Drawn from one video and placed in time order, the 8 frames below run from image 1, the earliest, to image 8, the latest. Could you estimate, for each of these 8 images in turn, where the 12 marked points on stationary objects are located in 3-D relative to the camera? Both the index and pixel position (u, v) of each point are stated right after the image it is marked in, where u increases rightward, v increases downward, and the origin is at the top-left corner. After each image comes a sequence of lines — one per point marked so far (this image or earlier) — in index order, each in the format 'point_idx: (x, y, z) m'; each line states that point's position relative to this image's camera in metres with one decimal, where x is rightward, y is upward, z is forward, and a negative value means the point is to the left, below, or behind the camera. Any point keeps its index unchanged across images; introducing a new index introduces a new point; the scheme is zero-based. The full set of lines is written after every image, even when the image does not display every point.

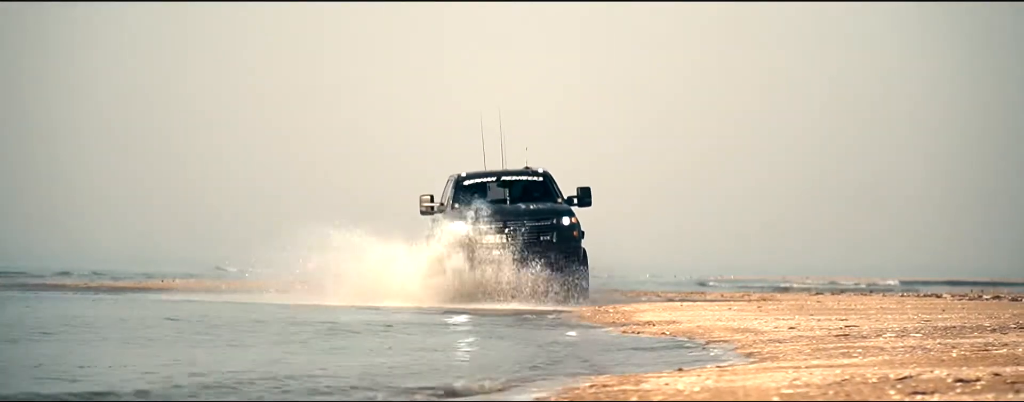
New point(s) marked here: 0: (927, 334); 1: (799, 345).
0: (+4.9, -1.5, +16.8) m
1: (+3.2, -1.6, +16.0) m
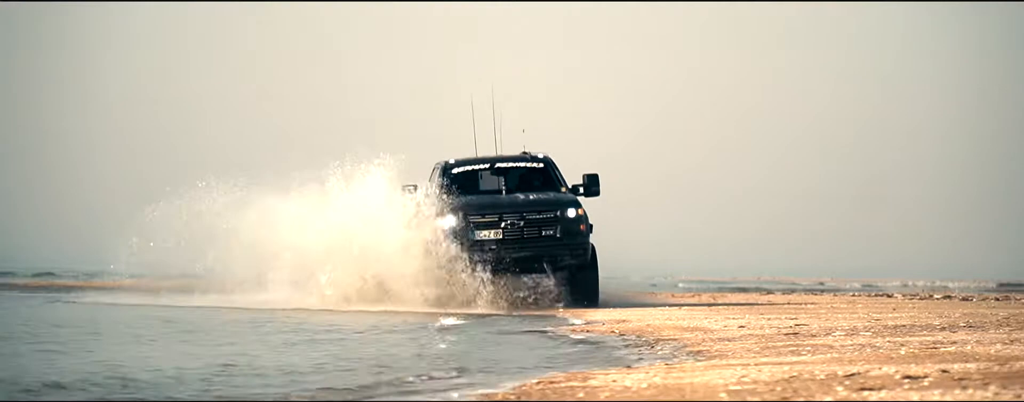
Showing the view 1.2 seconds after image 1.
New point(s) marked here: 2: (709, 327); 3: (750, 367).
0: (+4.4, -1.6, +17.3) m
1: (+2.7, -1.6, +16.5) m
2: (+2.3, -1.5, +17.1) m
3: (+2.6, -1.8, +15.7) m
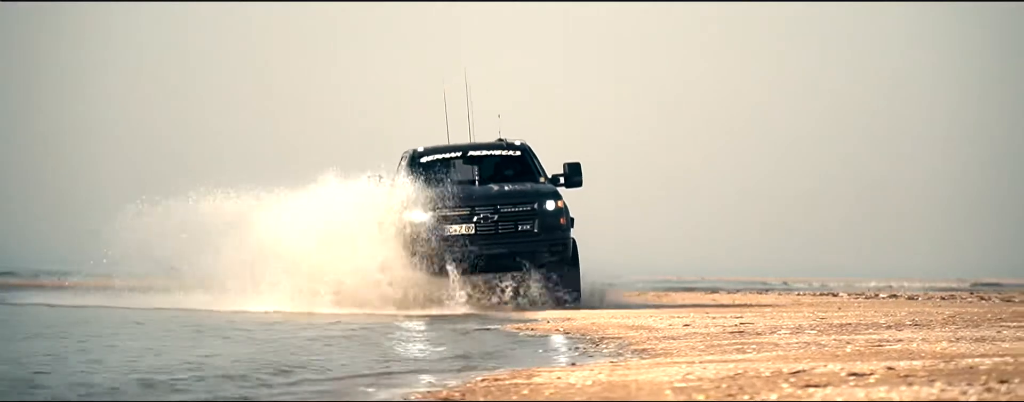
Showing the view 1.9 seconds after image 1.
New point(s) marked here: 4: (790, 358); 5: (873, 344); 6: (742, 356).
0: (+3.8, -1.6, +17.8) m
1: (+2.1, -1.7, +17.0) m
2: (+1.7, -1.5, +17.6) m
3: (+2.0, -1.8, +16.2) m
4: (+3.2, -1.8, +16.7) m
5: (+4.4, -1.7, +17.4) m
6: (+2.7, -1.8, +16.6) m
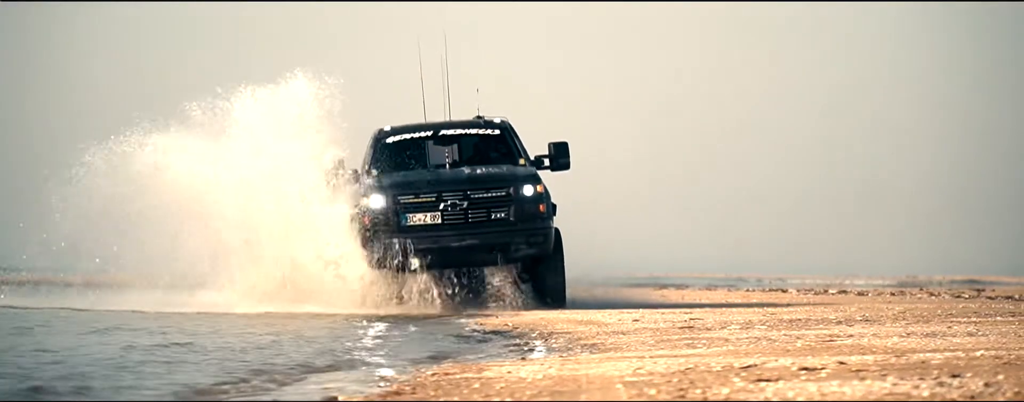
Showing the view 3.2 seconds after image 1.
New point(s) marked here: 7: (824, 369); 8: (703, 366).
0: (+3.3, -1.6, +18.2) m
1: (+1.6, -1.6, +17.4) m
2: (+1.2, -1.5, +18.0) m
3: (+1.5, -1.8, +16.6) m
4: (+2.7, -1.8, +17.1) m
5: (+3.8, -1.7, +17.8) m
6: (+2.1, -1.8, +17.0) m
7: (+3.5, -1.9, +16.5) m
8: (+2.2, -1.9, +16.5) m
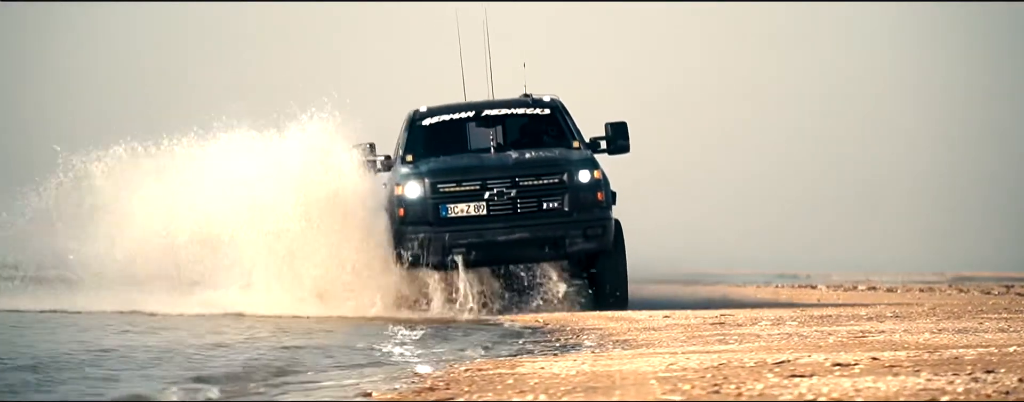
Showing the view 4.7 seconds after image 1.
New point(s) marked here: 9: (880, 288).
0: (+3.7, -1.5, +18.3) m
1: (+2.0, -1.6, +17.5) m
2: (+1.6, -1.5, +18.1) m
3: (+1.9, -1.8, +16.7) m
4: (+3.1, -1.7, +17.1) m
5: (+4.2, -1.7, +17.8) m
6: (+2.5, -1.7, +17.1) m
7: (+3.9, -1.9, +16.5) m
8: (+2.5, -1.8, +16.5) m
9: (+5.0, -1.2, +19.6) m
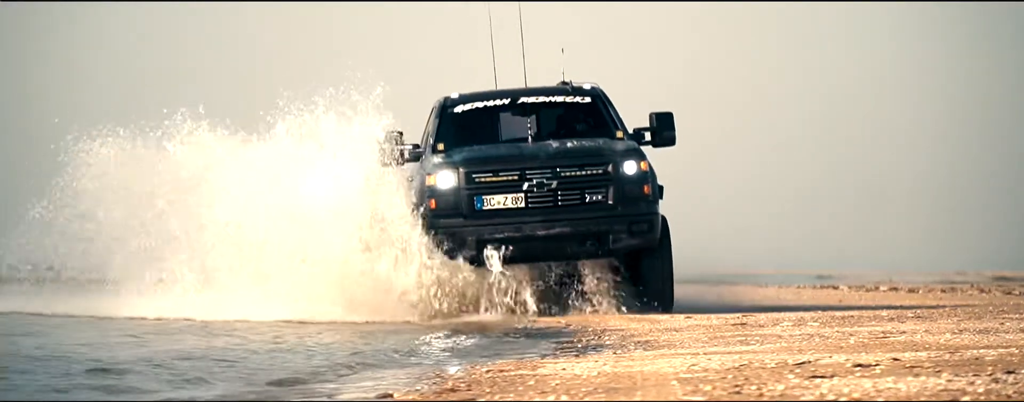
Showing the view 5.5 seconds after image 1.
0: (+3.9, -1.5, +18.1) m
1: (+2.2, -1.6, +17.4) m
2: (+1.8, -1.5, +18.0) m
3: (+2.1, -1.8, +16.6) m
4: (+3.3, -1.7, +17.0) m
5: (+4.5, -1.6, +17.7) m
6: (+2.7, -1.7, +16.9) m
7: (+4.2, -1.9, +16.4) m
8: (+2.8, -1.8, +16.4) m
9: (+5.3, -1.2, +19.5) m
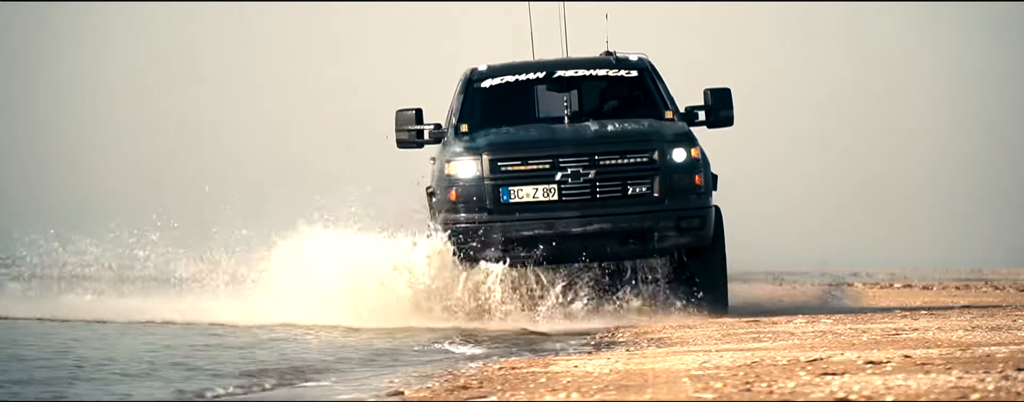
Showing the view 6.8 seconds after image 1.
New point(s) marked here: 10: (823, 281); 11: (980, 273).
0: (+4.0, -1.5, +18.0) m
1: (+2.4, -1.5, +17.2) m
2: (+2.0, -1.4, +17.8) m
3: (+2.3, -1.7, +16.4) m
4: (+3.4, -1.7, +16.9) m
5: (+4.6, -1.6, +17.5) m
6: (+2.9, -1.7, +16.8) m
7: (+4.3, -1.8, +16.3) m
8: (+2.9, -1.8, +16.3) m
9: (+5.4, -1.1, +19.4) m
10: (+4.2, -1.1, +19.8) m
11: (+6.4, -1.0, +20.0) m
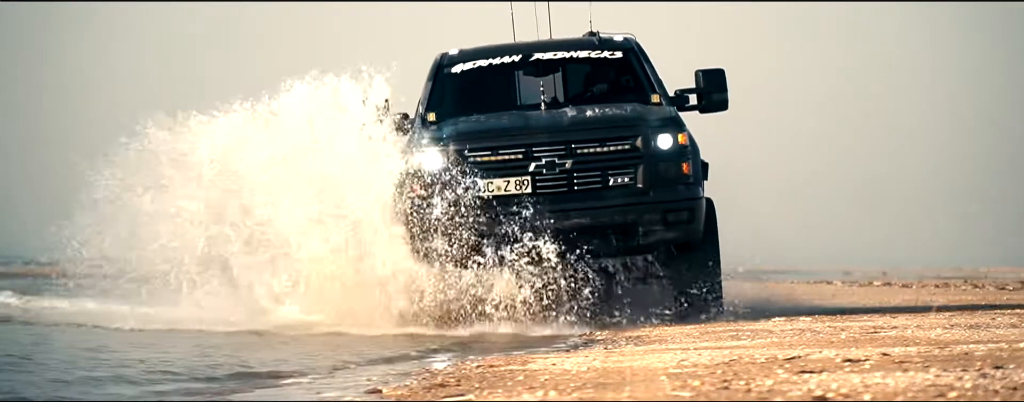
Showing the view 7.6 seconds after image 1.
0: (+3.8, -1.4, +18.0) m
1: (+2.1, -1.5, +17.2) m
2: (+1.7, -1.4, +17.8) m
3: (+2.0, -1.7, +16.4) m
4: (+3.2, -1.7, +16.9) m
5: (+4.3, -1.6, +17.5) m
6: (+2.6, -1.6, +16.8) m
7: (+4.0, -1.8, +16.3) m
8: (+2.7, -1.8, +16.3) m
9: (+5.1, -1.1, +19.4) m
10: (+3.9, -1.1, +19.8) m
11: (+6.1, -1.0, +20.0) m
